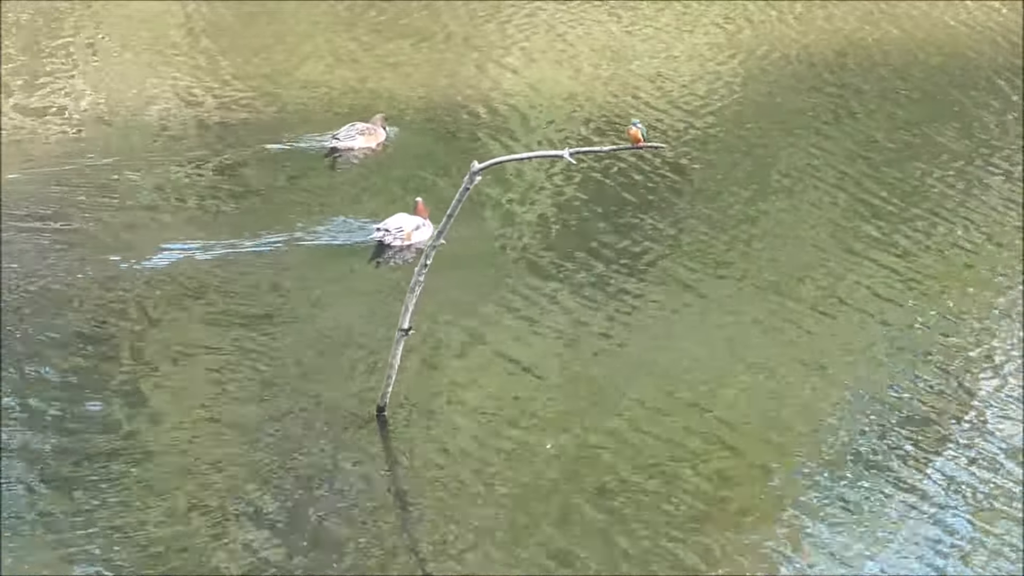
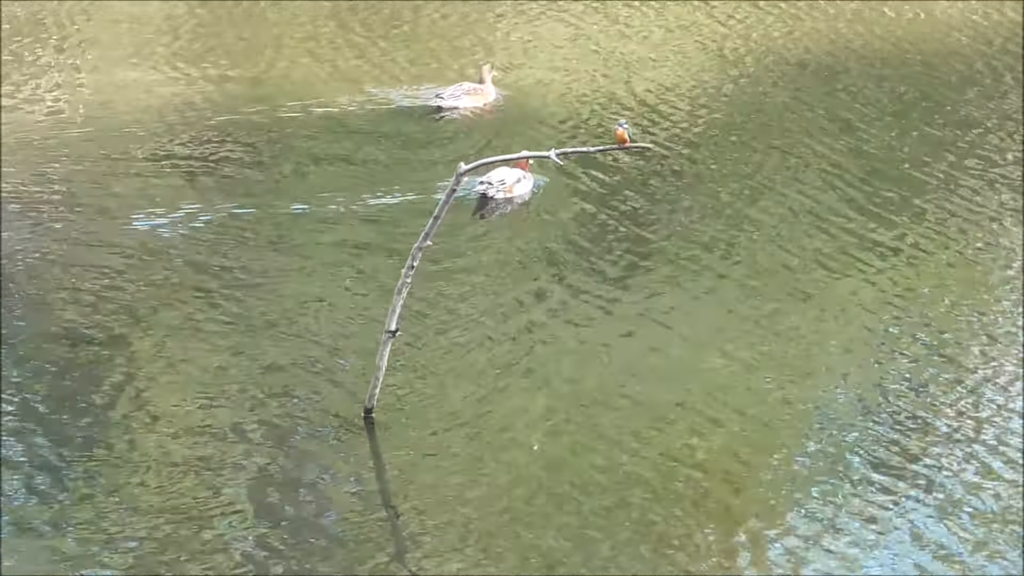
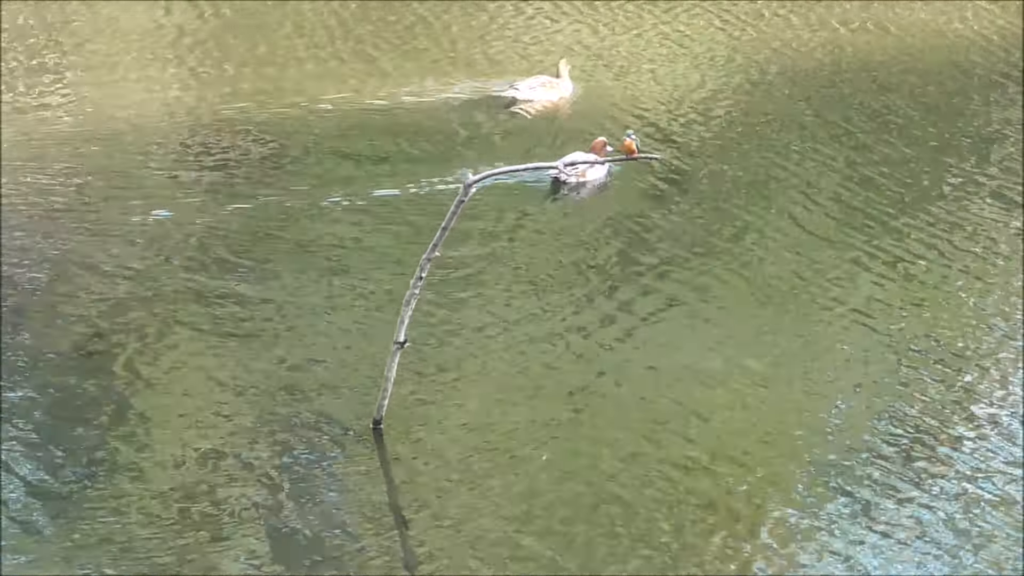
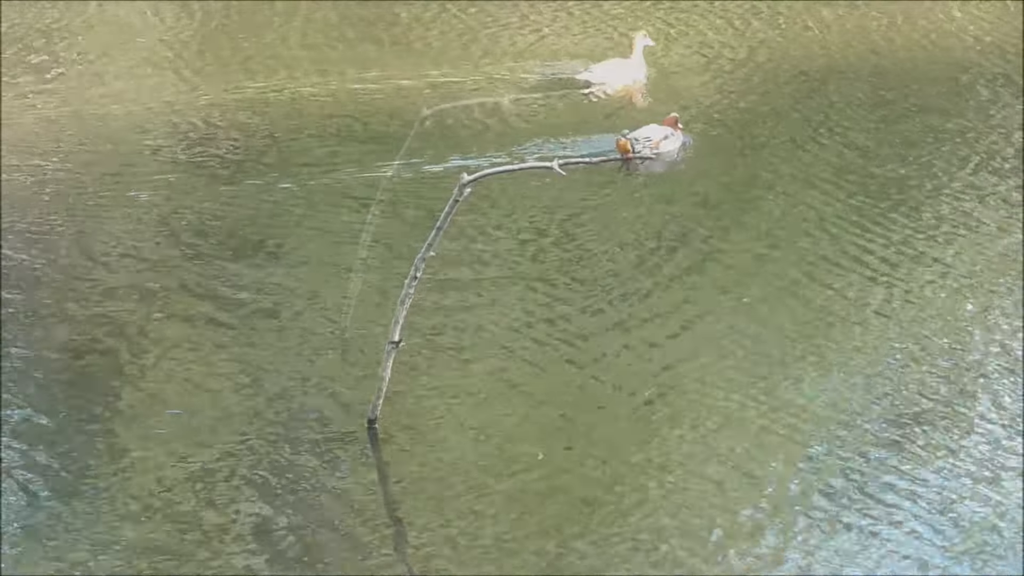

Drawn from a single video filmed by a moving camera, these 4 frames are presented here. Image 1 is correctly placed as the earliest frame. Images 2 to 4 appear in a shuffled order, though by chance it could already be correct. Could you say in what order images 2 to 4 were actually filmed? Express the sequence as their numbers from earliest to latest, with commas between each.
2, 3, 4
